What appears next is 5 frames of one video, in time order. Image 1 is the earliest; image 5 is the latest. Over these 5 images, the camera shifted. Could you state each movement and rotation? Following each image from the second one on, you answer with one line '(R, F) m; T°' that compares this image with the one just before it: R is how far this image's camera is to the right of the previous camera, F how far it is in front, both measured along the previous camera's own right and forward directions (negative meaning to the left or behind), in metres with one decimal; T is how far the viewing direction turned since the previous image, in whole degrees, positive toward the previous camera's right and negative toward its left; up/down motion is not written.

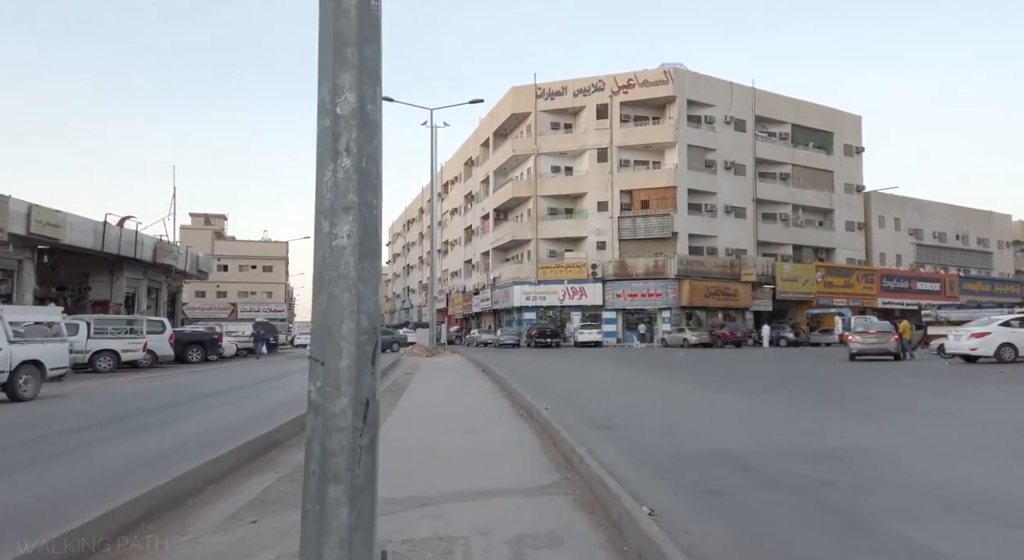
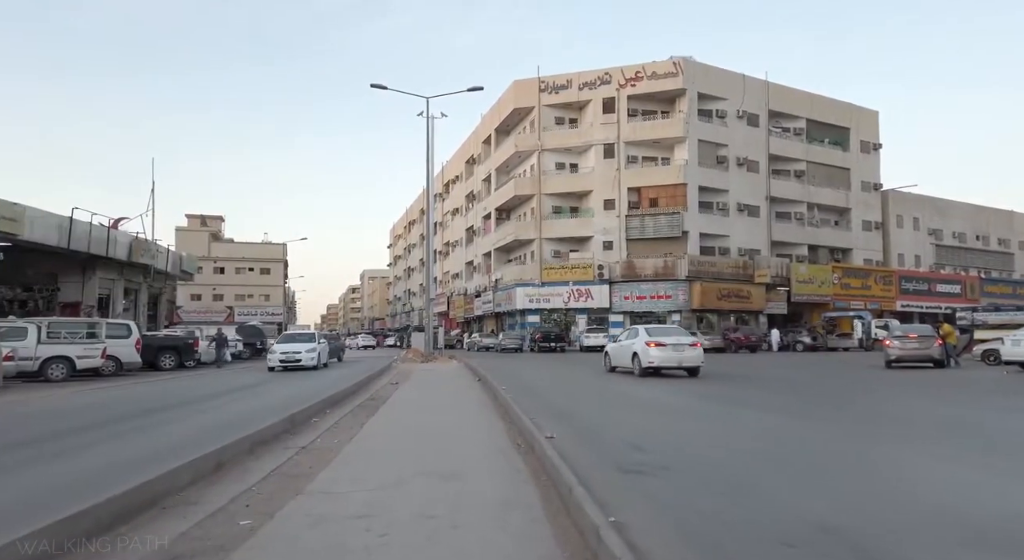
(+0.1, +2.4) m; 0°
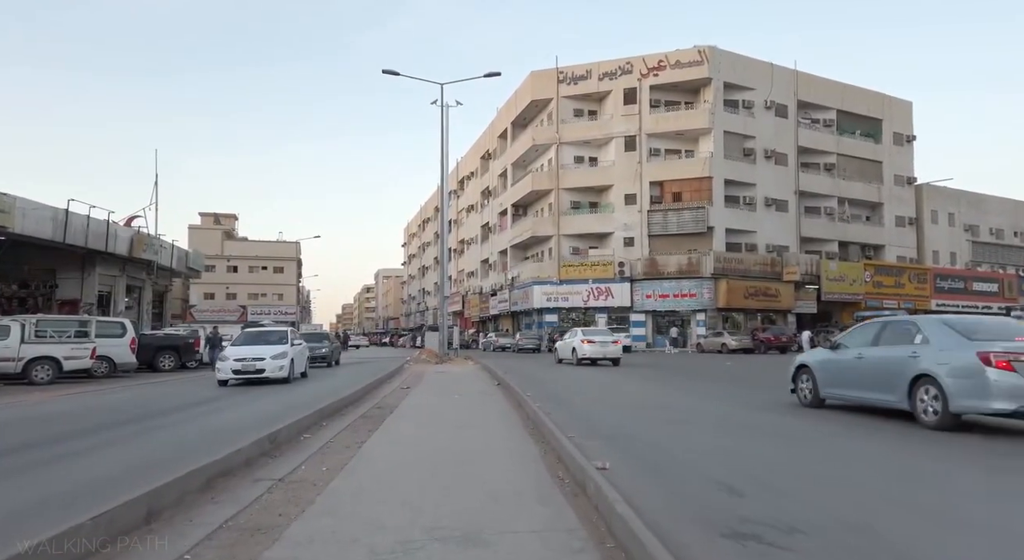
(-0.2, +1.8) m; -1°
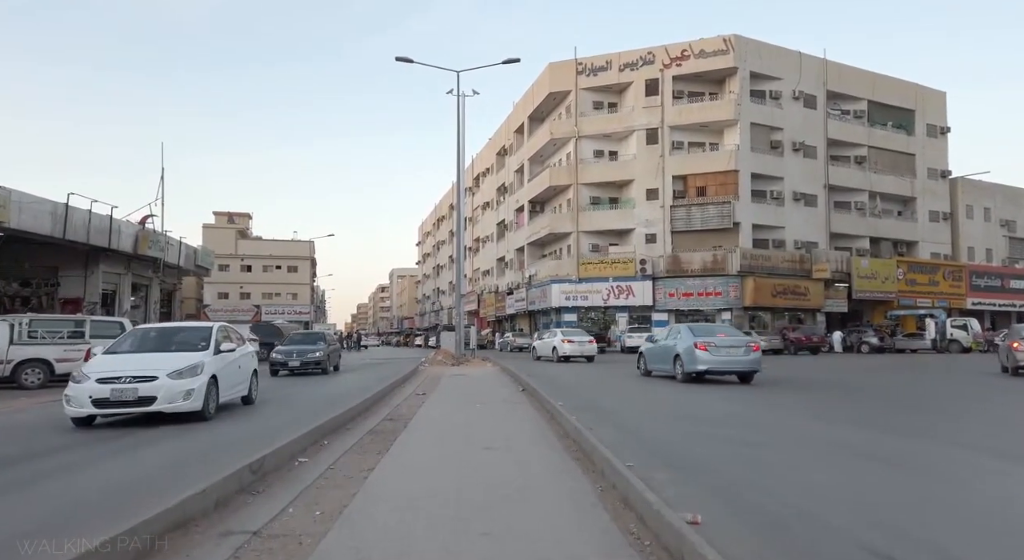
(-0.3, +1.5) m; -1°
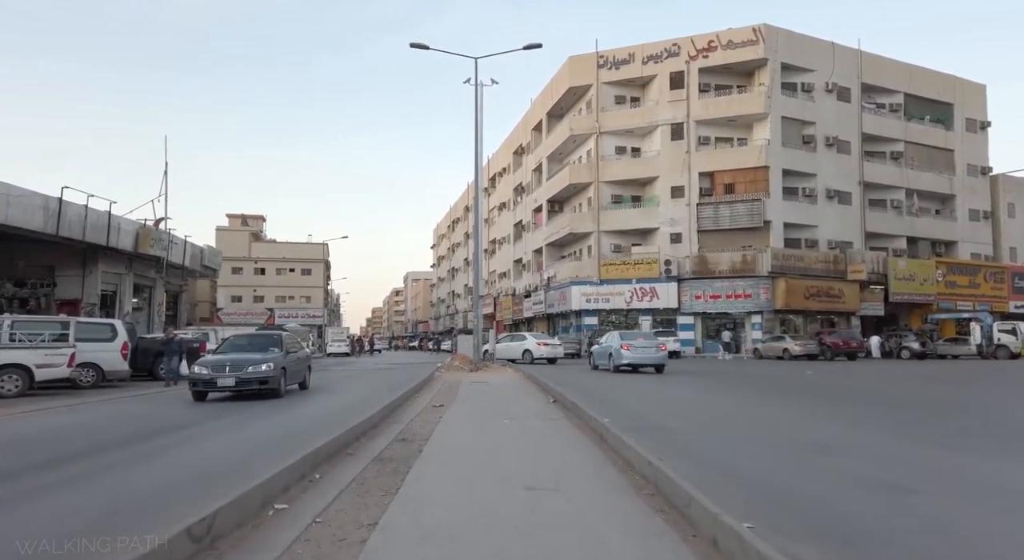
(-0.3, +1.9) m; -1°
